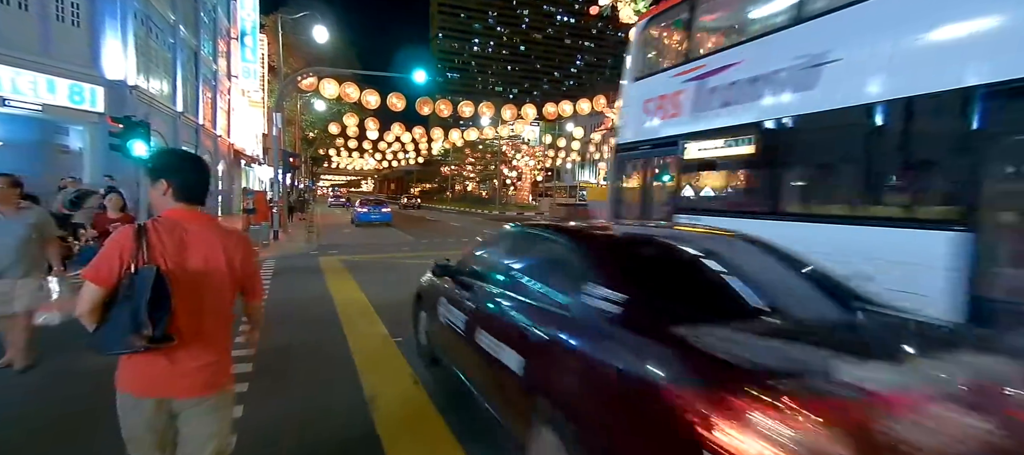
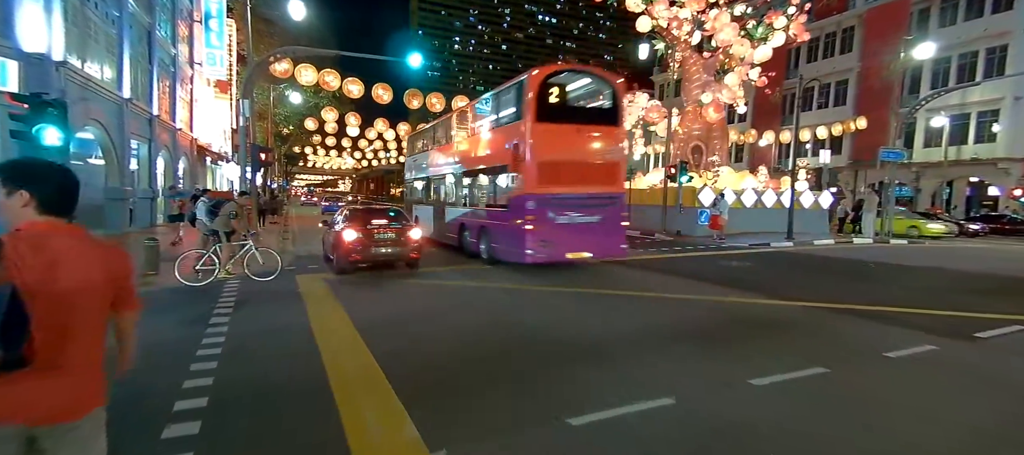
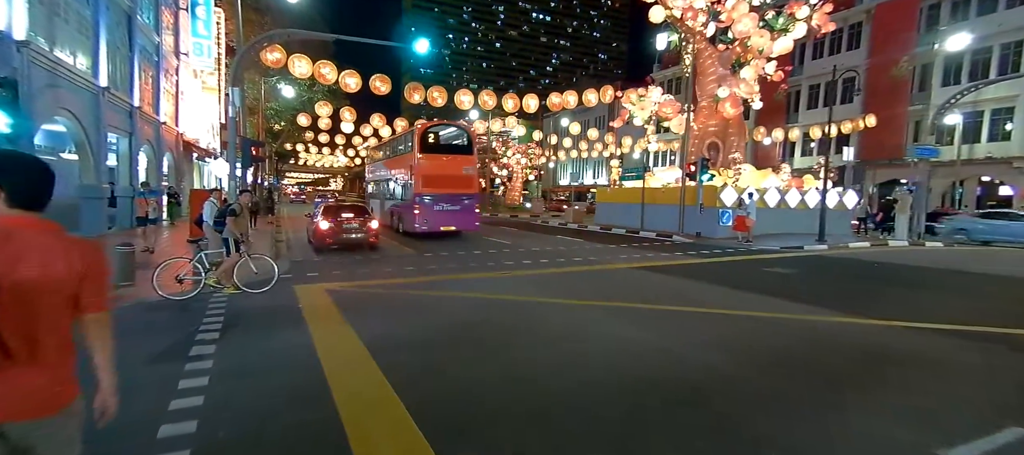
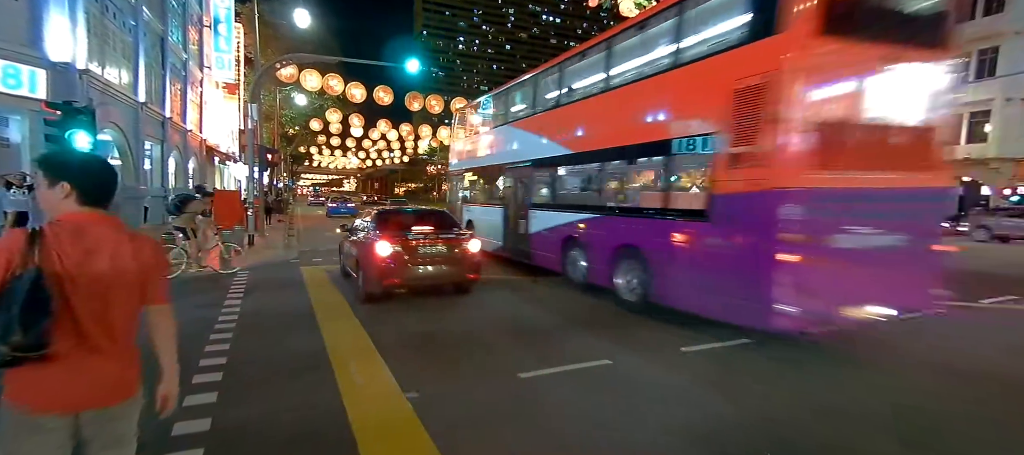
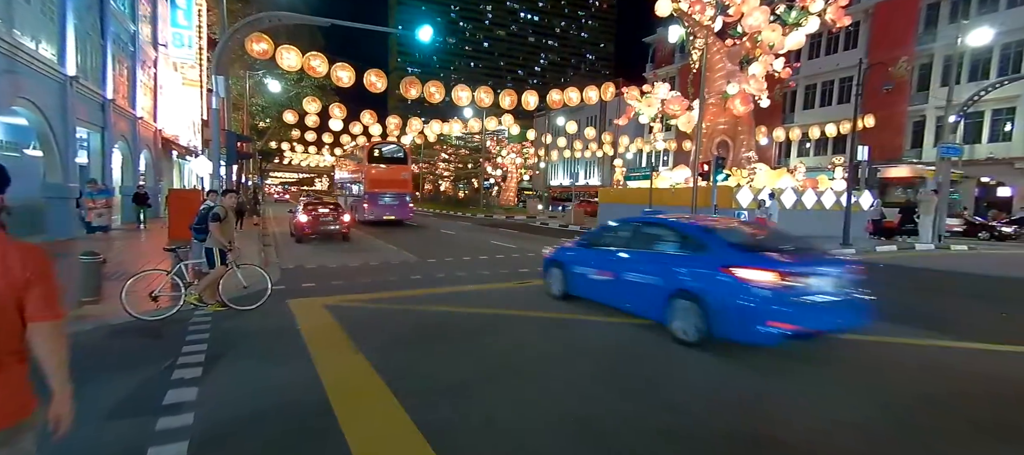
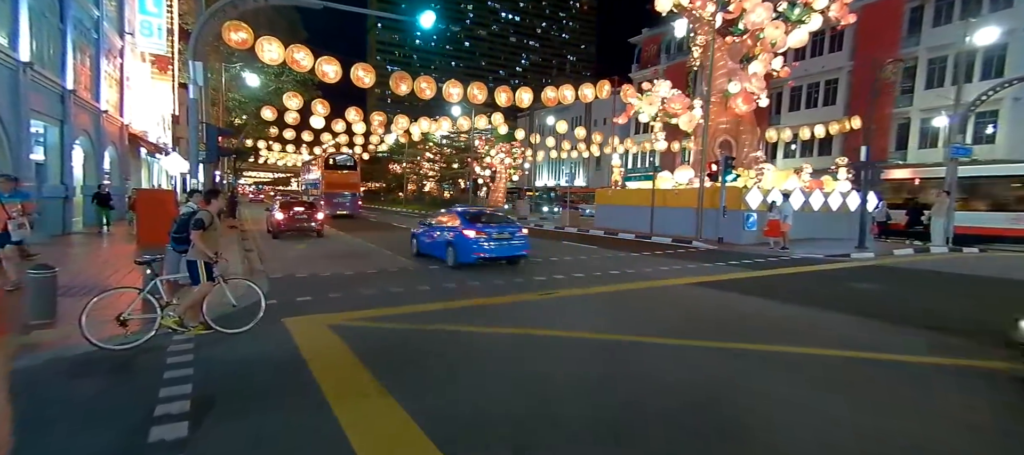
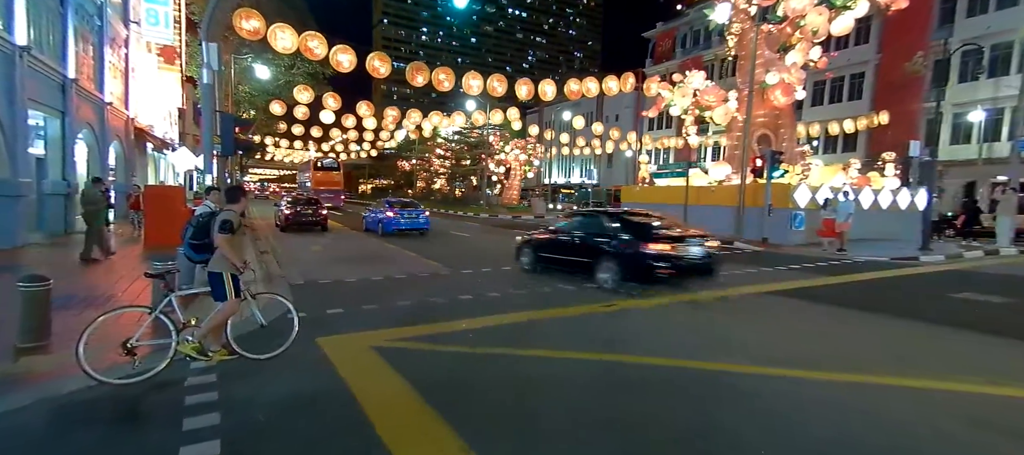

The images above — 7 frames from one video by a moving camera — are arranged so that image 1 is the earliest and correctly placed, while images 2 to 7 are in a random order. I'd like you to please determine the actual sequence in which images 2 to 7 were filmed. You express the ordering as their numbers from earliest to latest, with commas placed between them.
4, 2, 3, 5, 6, 7
